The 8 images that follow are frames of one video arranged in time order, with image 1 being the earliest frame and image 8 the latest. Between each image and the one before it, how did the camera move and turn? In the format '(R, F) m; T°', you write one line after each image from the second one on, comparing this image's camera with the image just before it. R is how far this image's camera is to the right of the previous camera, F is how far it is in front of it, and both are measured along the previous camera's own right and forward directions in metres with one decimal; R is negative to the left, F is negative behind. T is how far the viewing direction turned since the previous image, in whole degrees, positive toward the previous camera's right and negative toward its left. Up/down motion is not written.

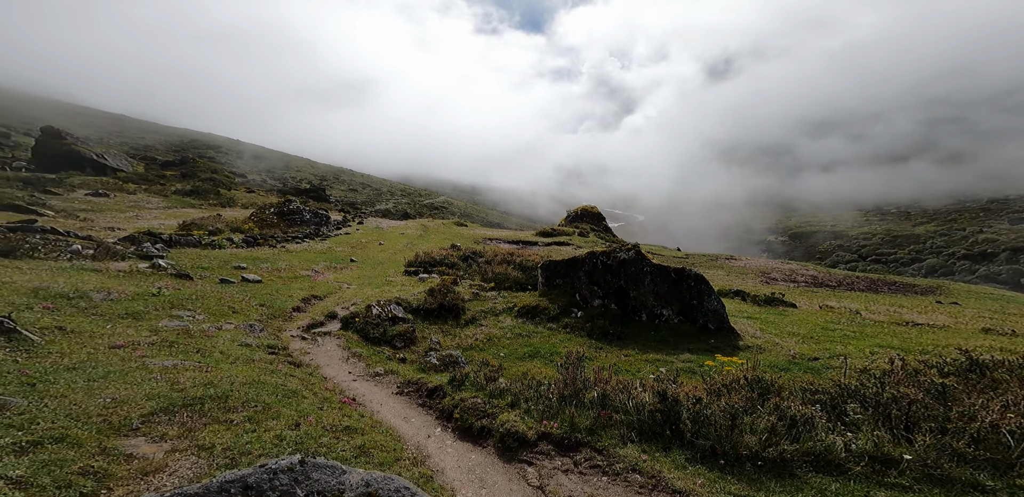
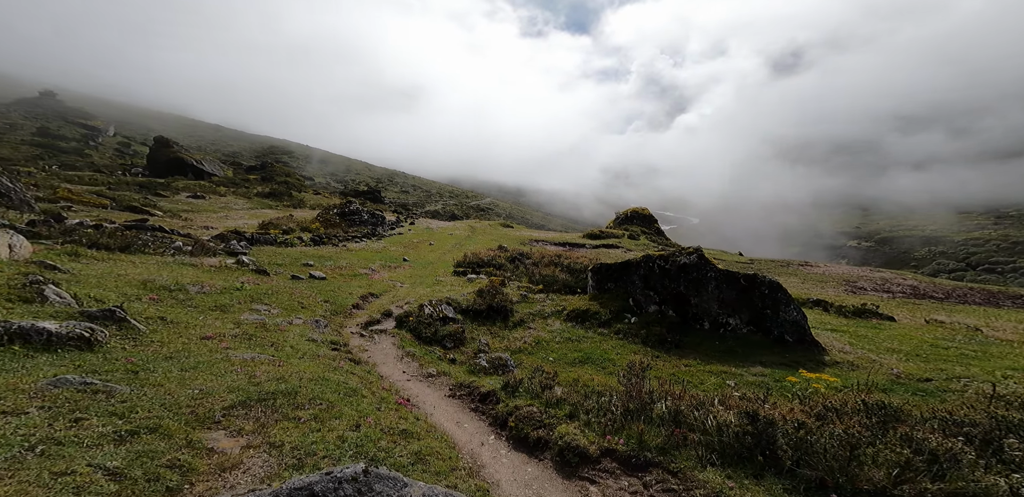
(-0.3, +0.5) m; -5°
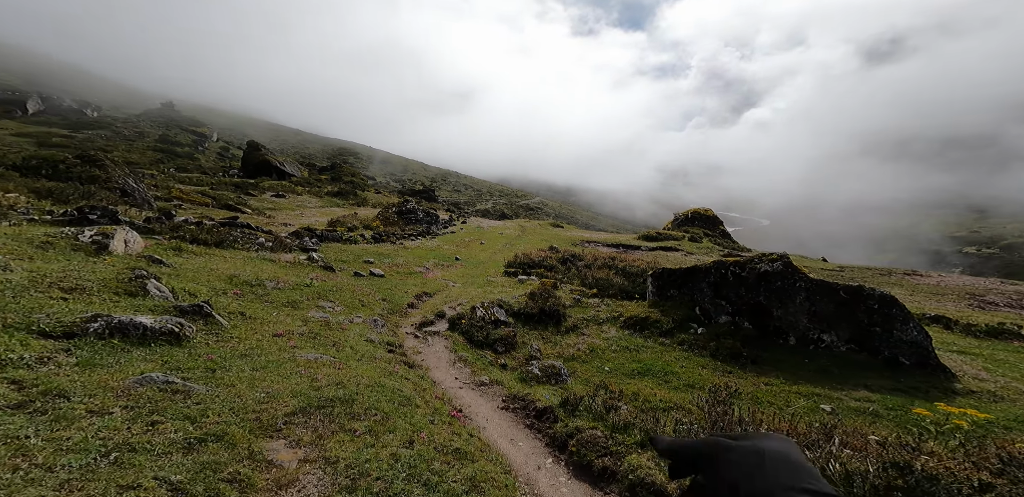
(-0.3, +0.9) m; -6°
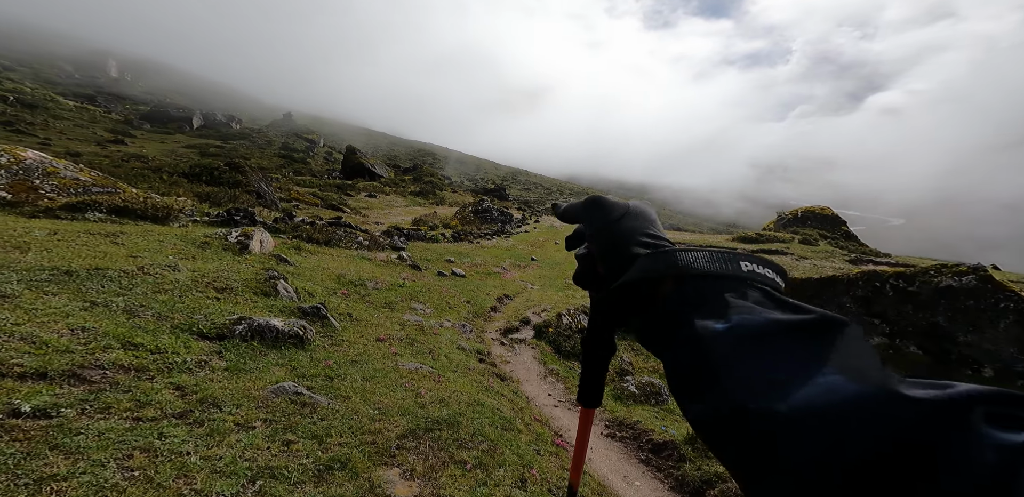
(-1.0, +1.0) m; -8°
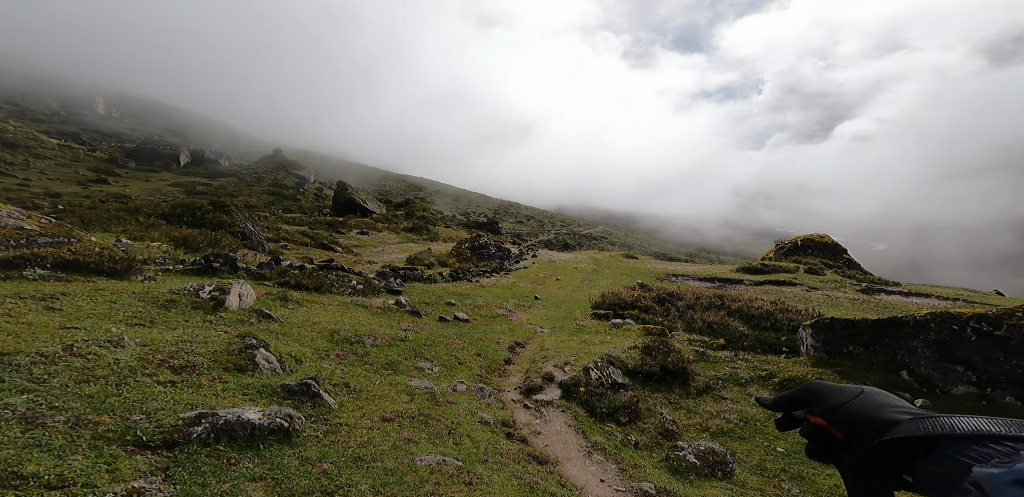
(-1.2, +2.9) m; +1°
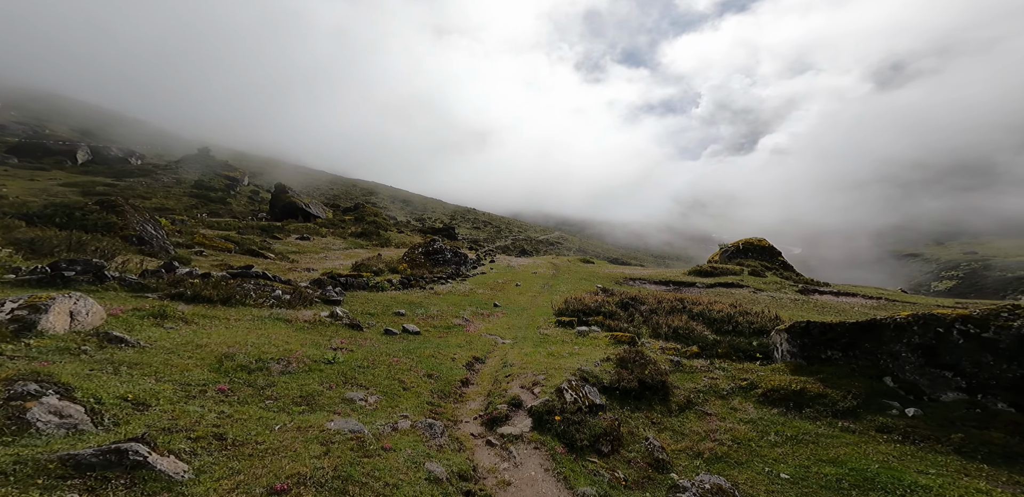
(0.0, +3.9) m; +5°
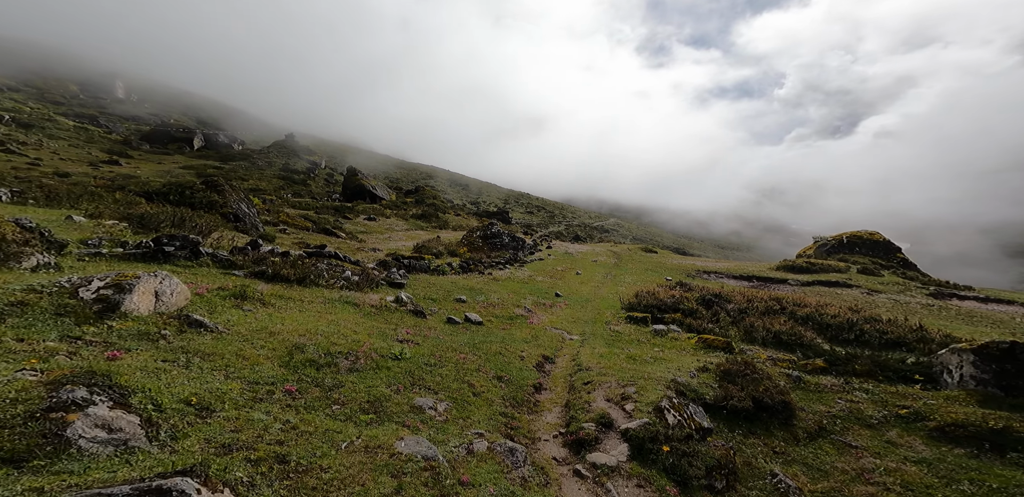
(-1.3, +2.6) m; -6°
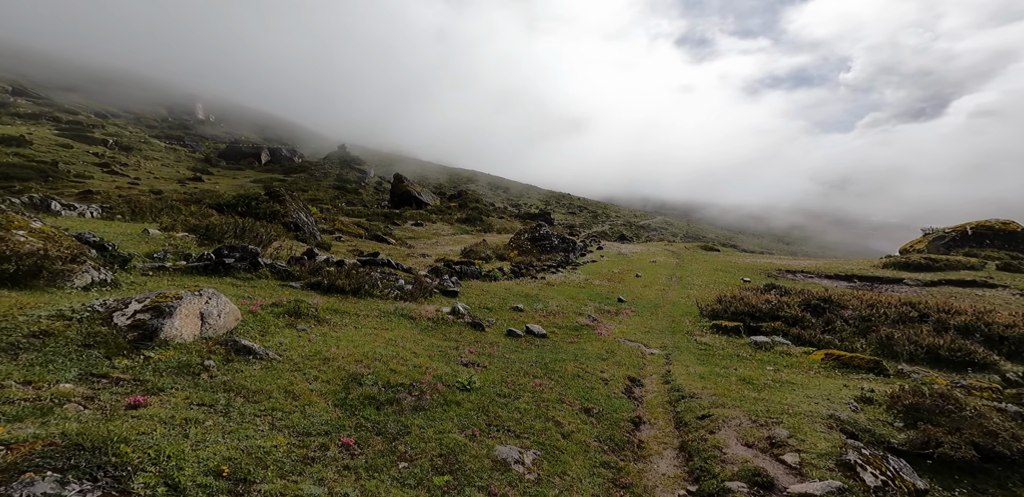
(-1.3, +4.2) m; -5°
